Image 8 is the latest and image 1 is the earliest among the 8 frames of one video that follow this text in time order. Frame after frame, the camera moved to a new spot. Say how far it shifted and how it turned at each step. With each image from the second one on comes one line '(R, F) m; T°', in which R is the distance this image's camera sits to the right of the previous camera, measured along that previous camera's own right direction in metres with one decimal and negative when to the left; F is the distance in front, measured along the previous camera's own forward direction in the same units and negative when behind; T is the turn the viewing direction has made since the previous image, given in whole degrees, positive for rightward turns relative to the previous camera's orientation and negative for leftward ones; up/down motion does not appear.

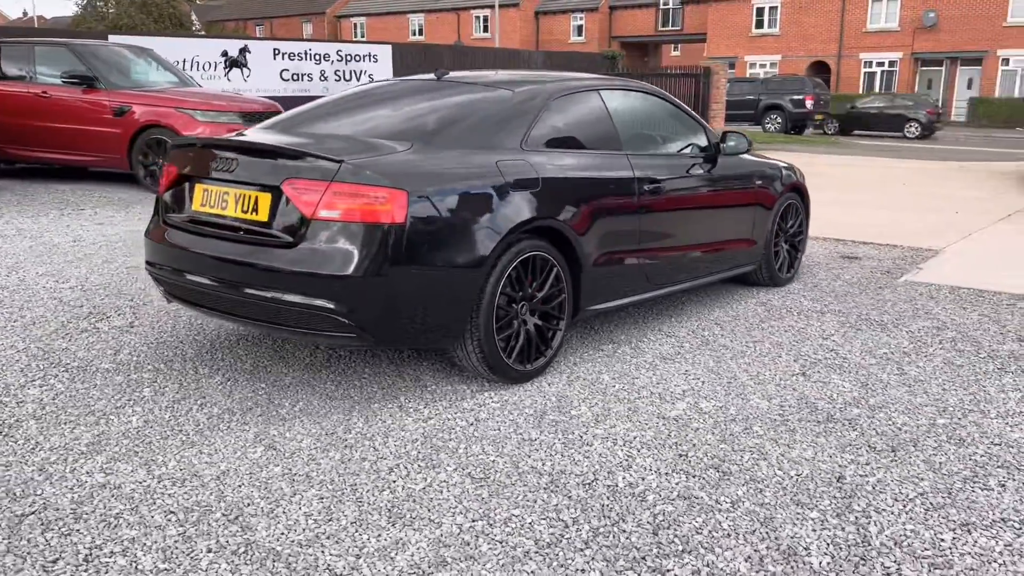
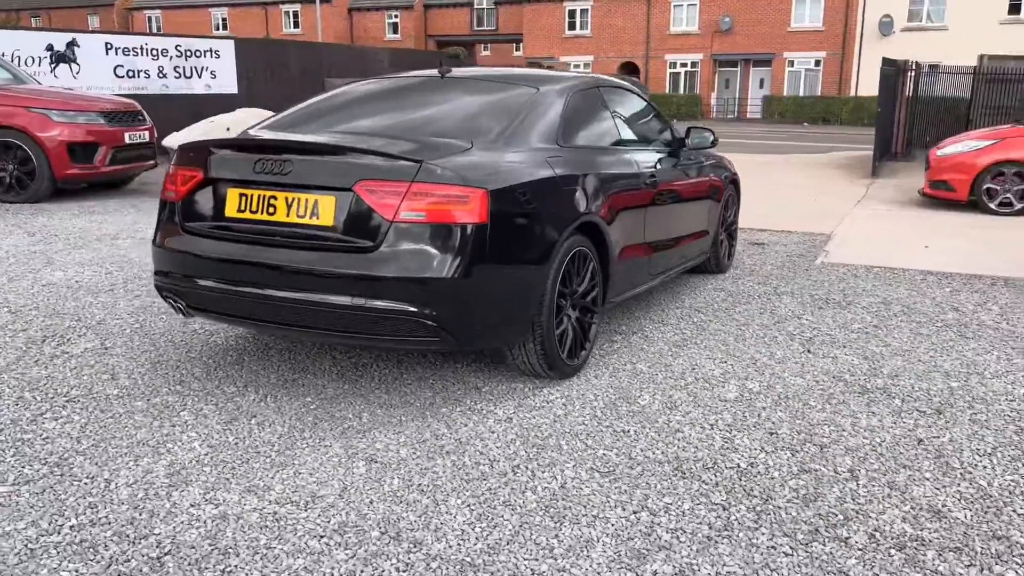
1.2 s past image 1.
(-1.0, +0.1) m; +12°
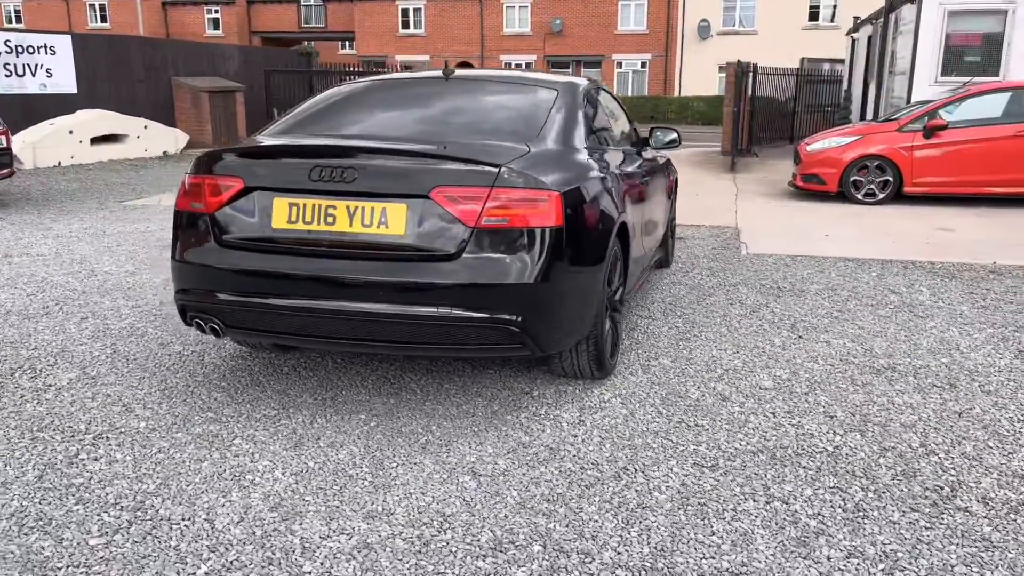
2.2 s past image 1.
(-0.9, +0.1) m; +11°
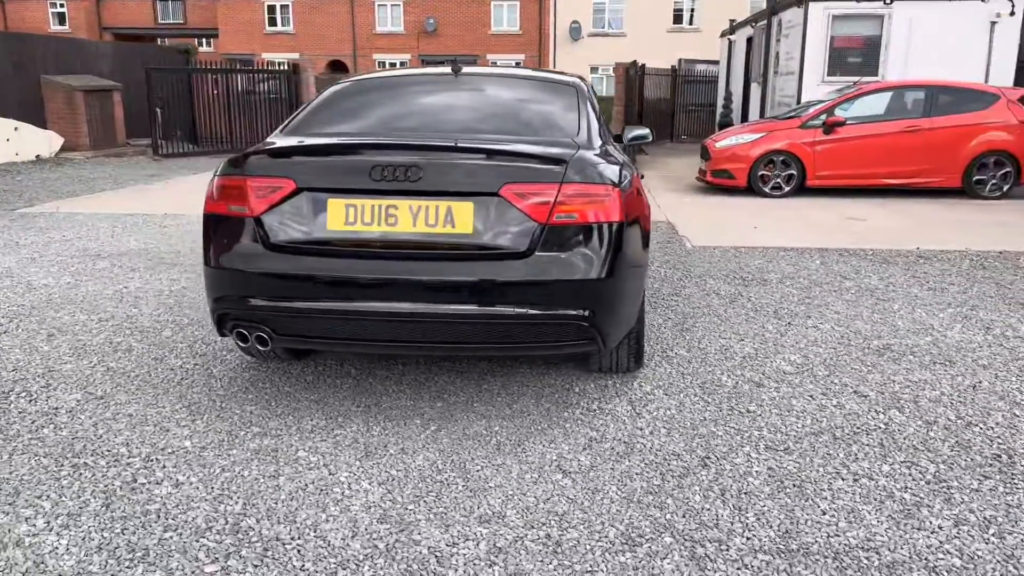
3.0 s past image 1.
(-0.7, +0.1) m; +9°
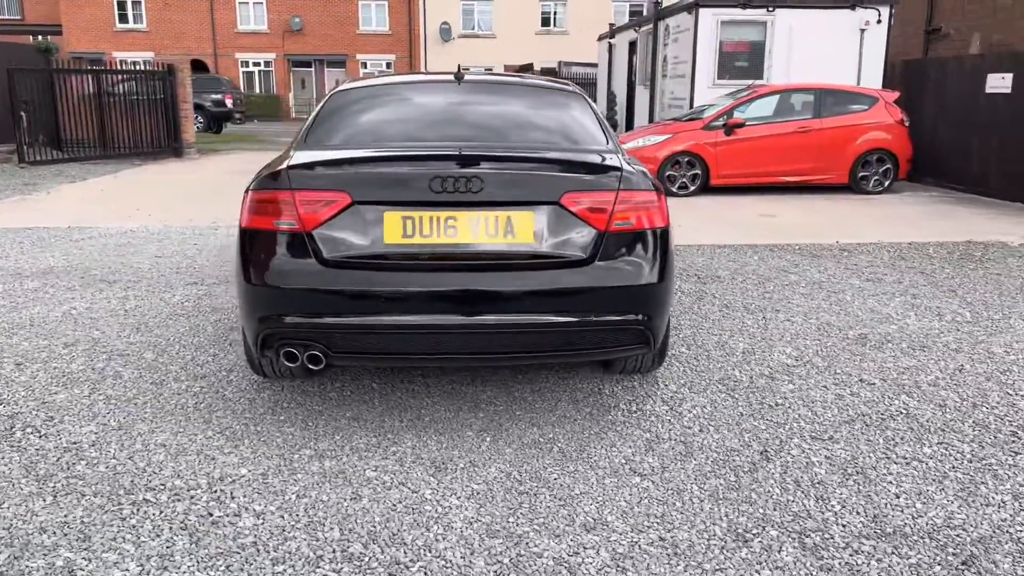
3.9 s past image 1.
(-0.7, 0.0) m; +9°
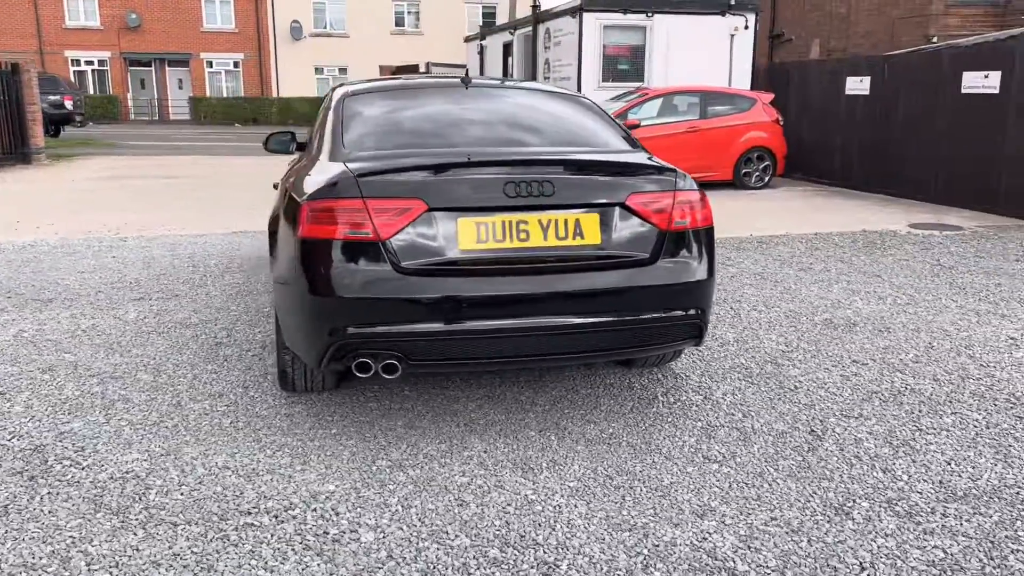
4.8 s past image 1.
(-0.8, 0.0) m; +10°
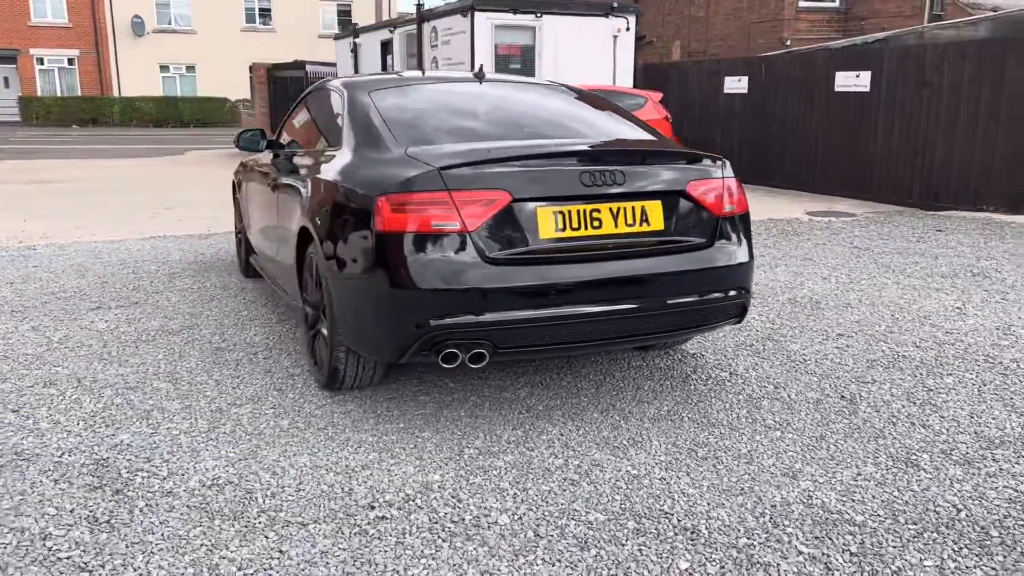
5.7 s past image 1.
(-0.8, 0.0) m; +10°
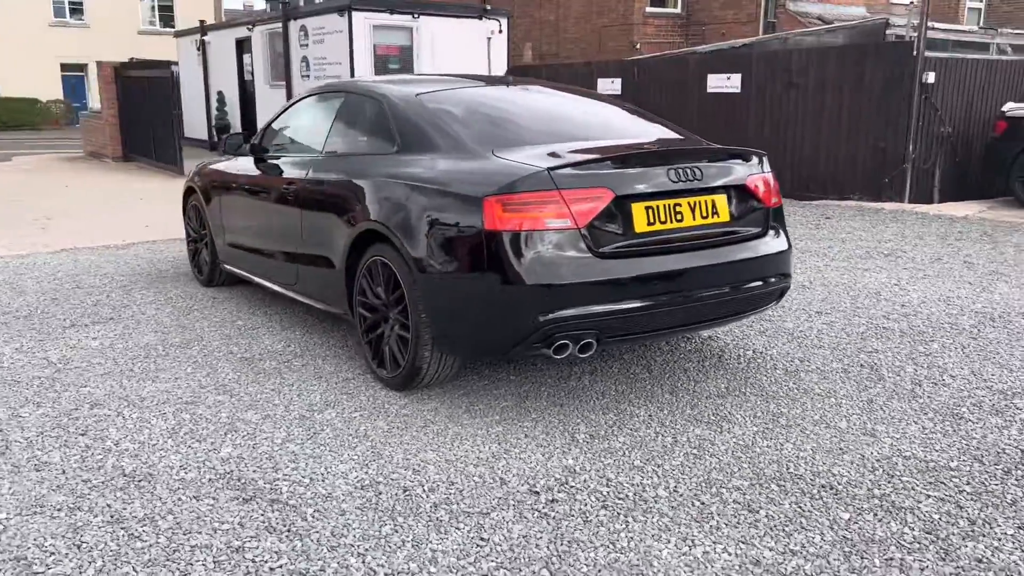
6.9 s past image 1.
(-1.0, -0.1) m; +11°
